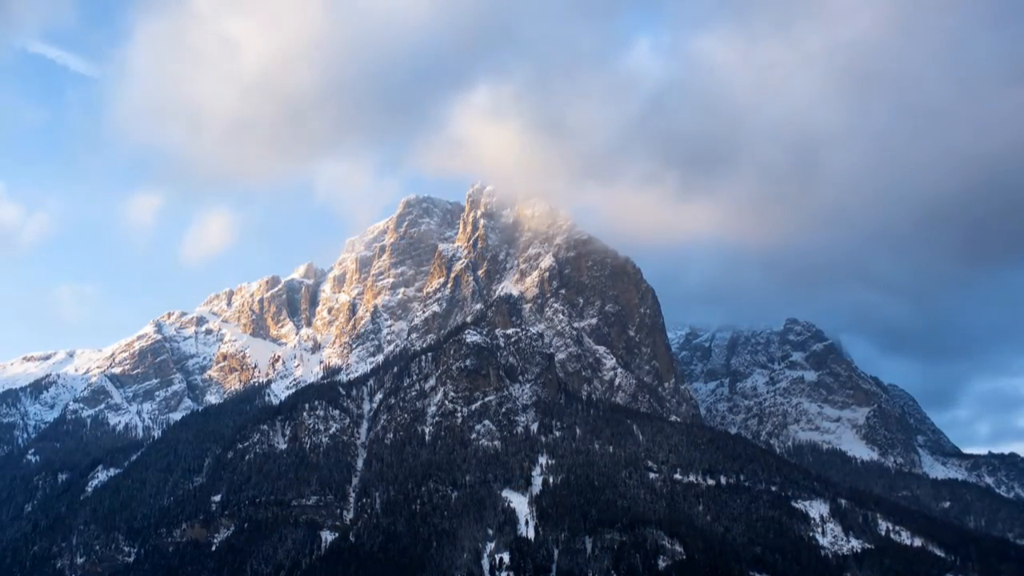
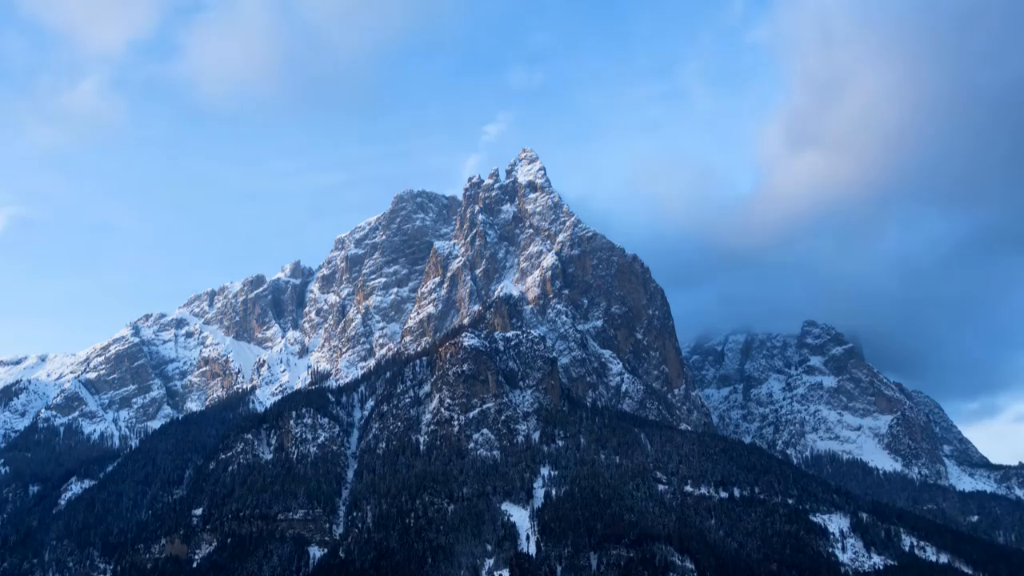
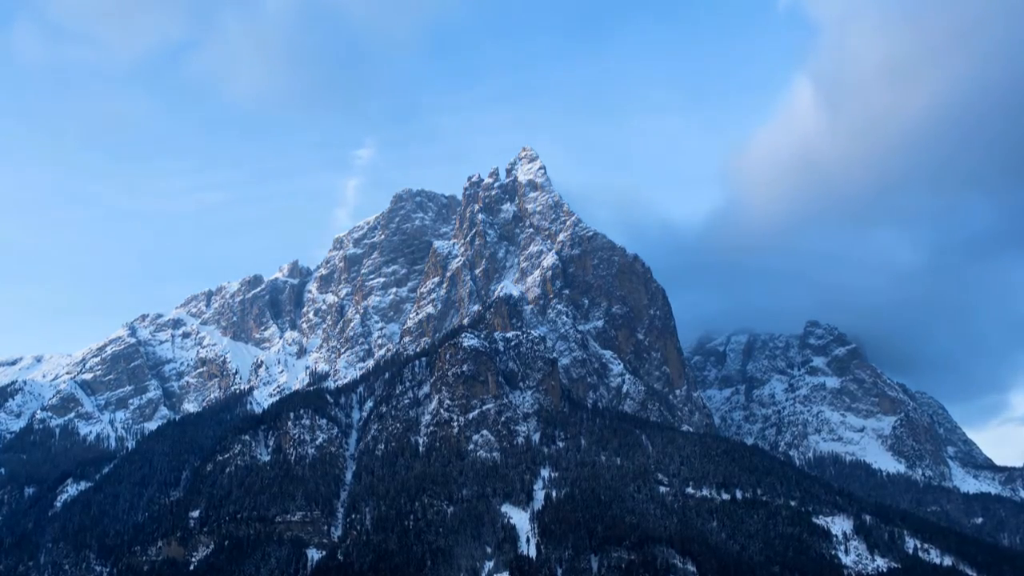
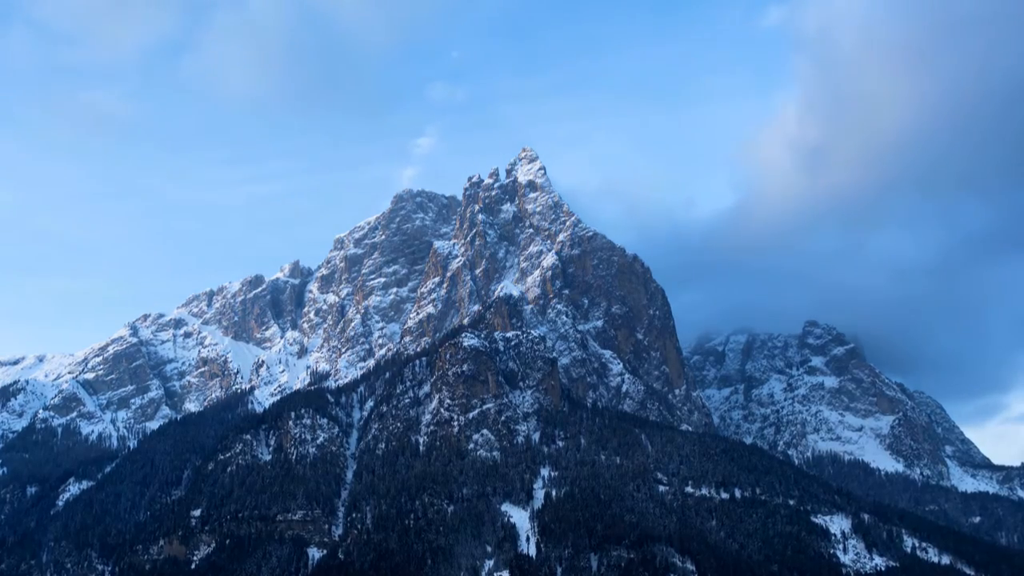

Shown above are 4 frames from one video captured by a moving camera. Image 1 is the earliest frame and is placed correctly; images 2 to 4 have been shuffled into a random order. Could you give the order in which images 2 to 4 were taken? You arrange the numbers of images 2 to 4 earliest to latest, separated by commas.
2, 4, 3
